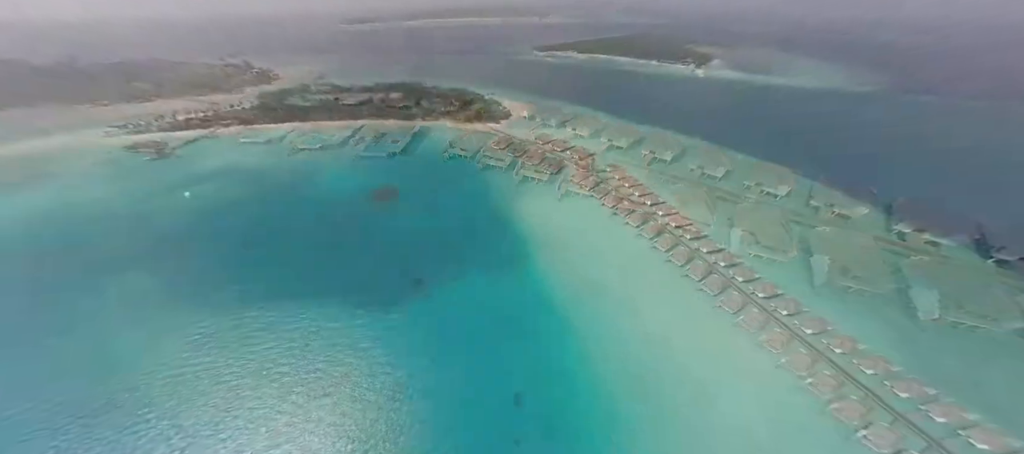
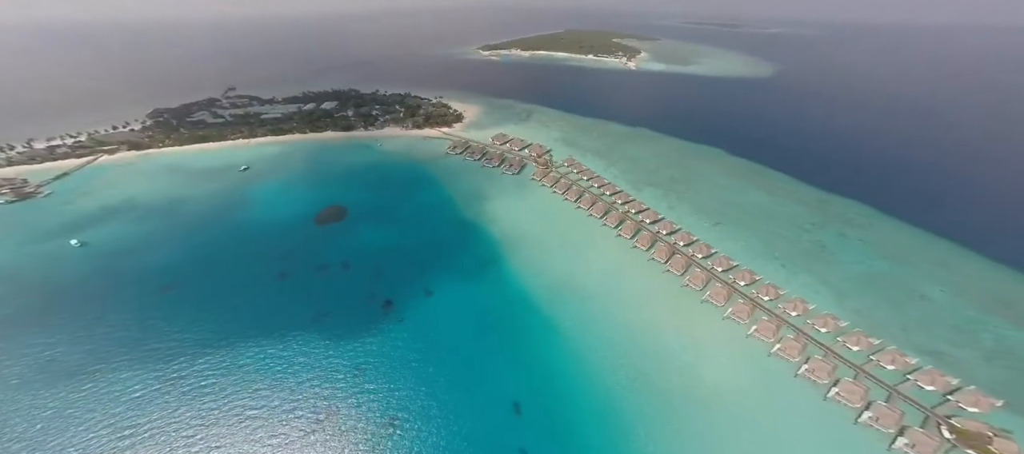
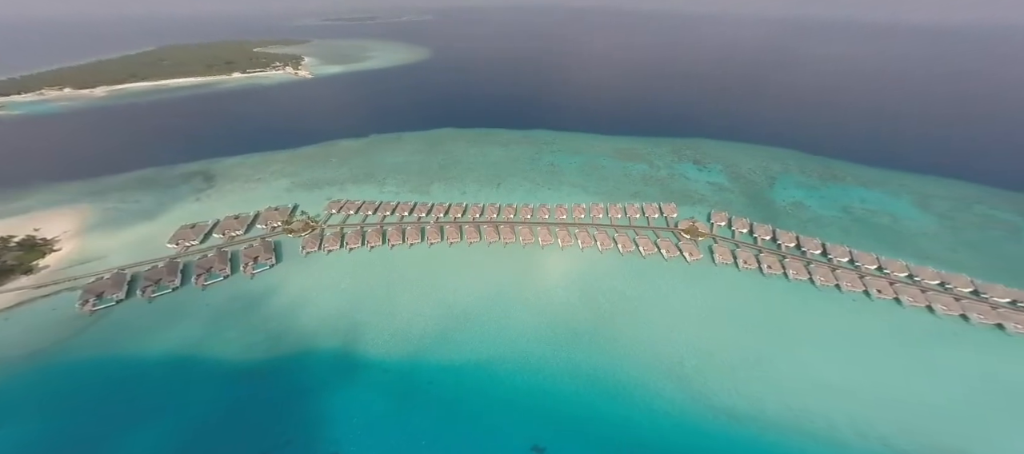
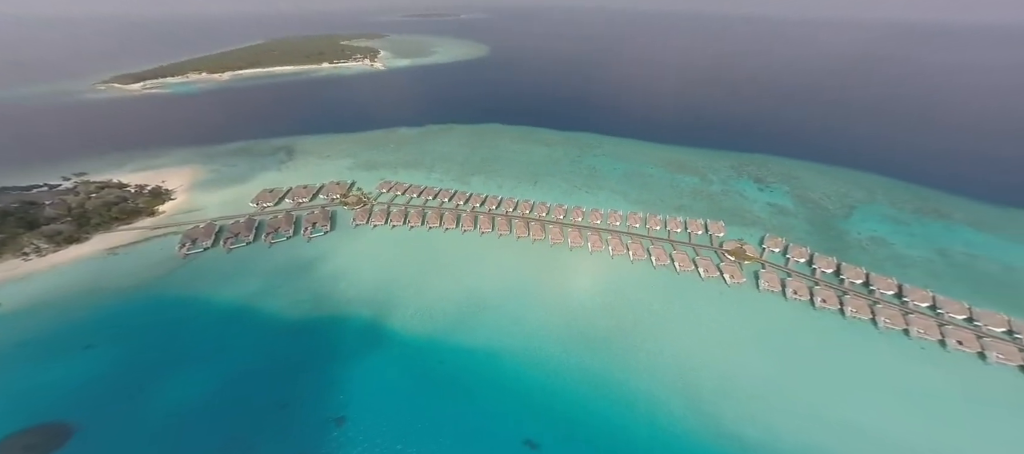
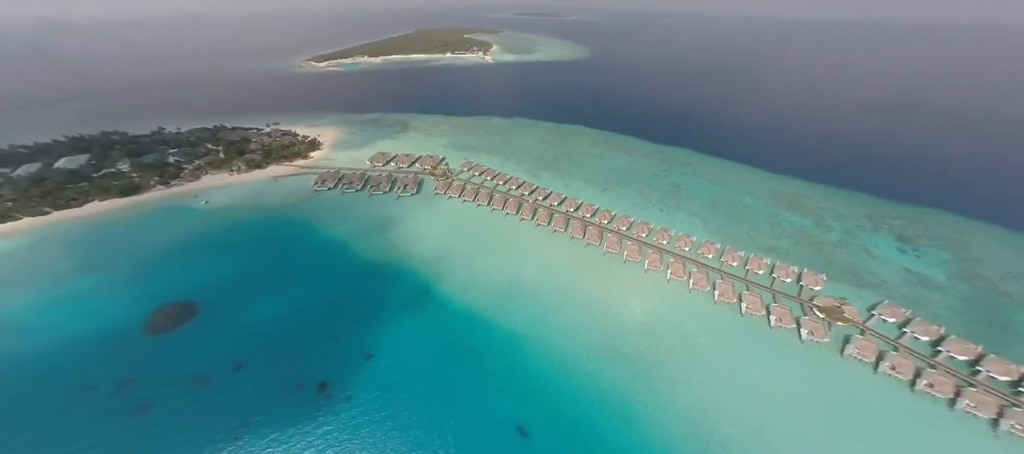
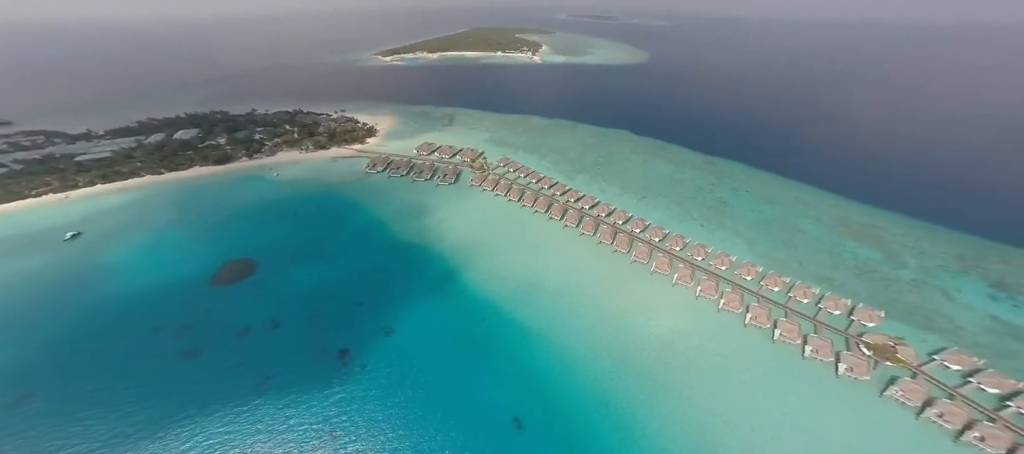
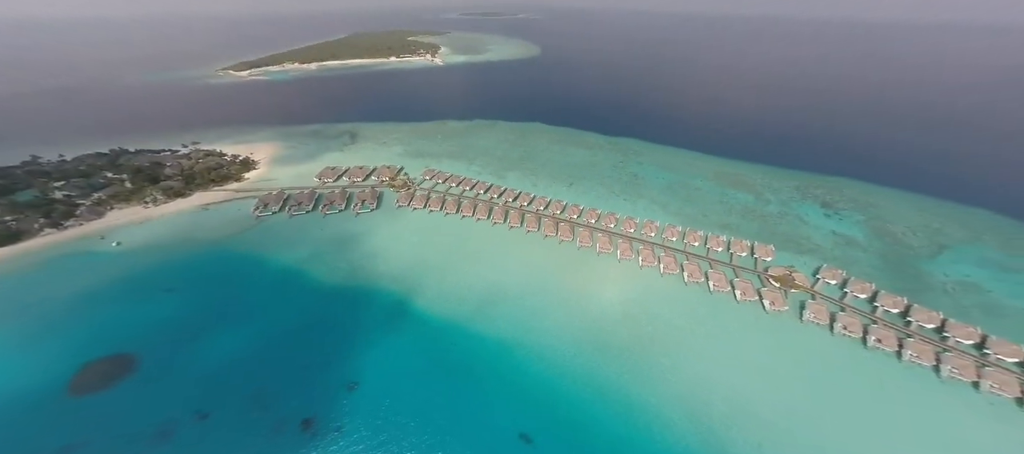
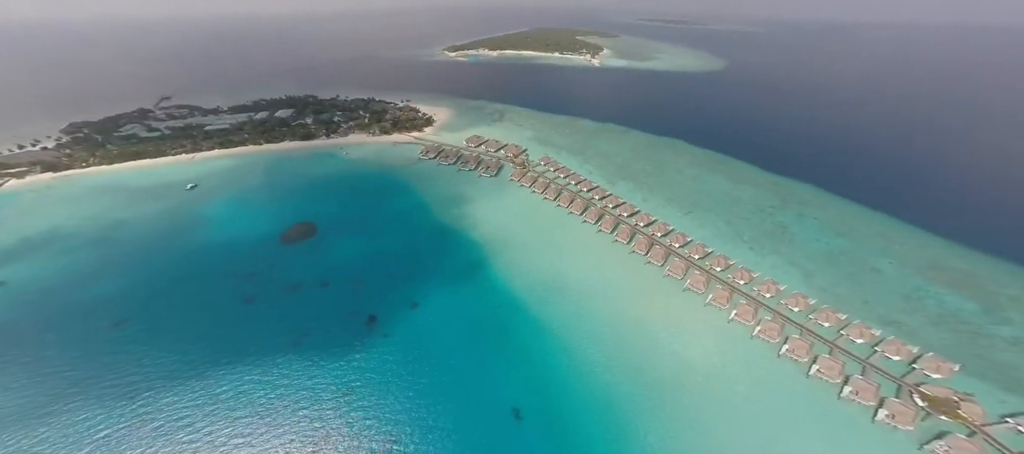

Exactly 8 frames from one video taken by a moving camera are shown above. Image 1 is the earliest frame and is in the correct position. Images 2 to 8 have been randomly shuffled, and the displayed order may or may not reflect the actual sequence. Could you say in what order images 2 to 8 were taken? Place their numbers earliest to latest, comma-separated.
2, 8, 6, 5, 7, 4, 3
